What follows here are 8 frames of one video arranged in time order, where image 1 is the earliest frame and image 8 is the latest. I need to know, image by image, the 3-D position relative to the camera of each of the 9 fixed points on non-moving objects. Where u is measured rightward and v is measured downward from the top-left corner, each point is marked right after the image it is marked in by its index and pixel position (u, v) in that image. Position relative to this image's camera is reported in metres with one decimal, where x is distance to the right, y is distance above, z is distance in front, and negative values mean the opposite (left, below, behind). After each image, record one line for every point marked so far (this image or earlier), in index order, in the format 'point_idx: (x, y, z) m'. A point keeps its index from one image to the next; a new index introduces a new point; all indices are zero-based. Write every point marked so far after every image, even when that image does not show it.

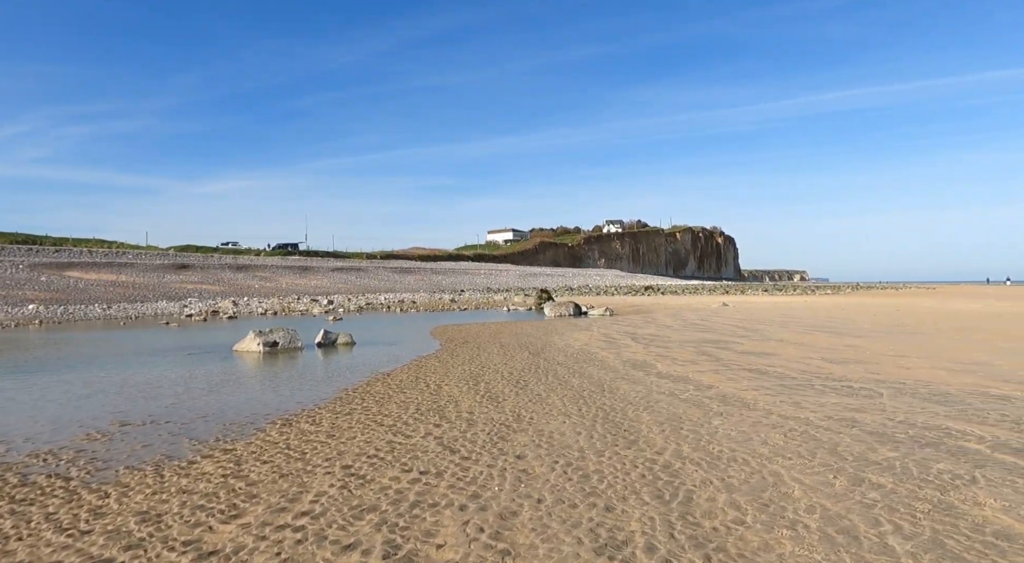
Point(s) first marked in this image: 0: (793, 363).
0: (+4.8, -1.4, +11.6) m
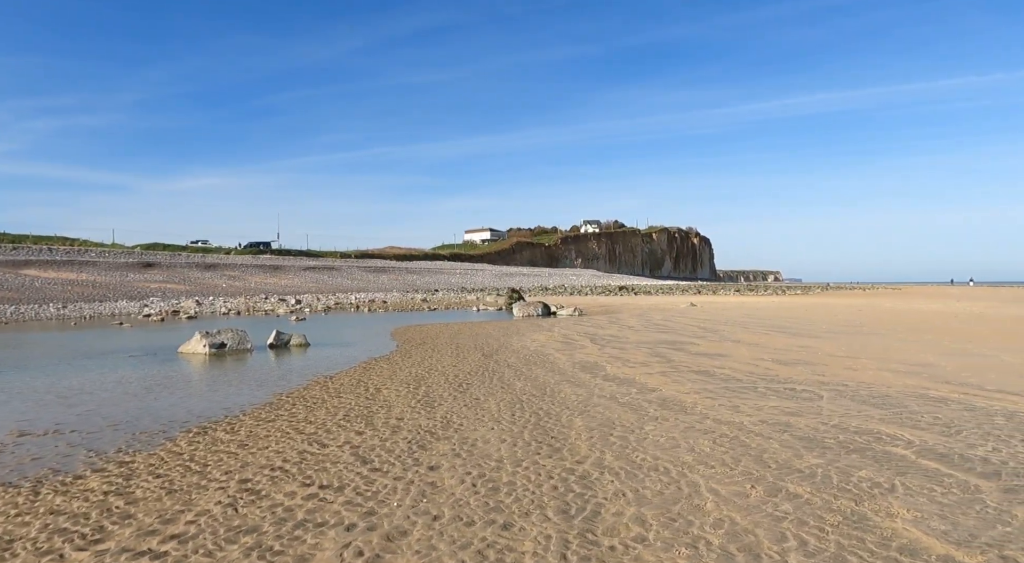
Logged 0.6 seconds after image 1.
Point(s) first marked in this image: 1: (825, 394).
0: (+3.9, -1.4, +11.5) m
1: (+3.9, -1.4, +8.4) m
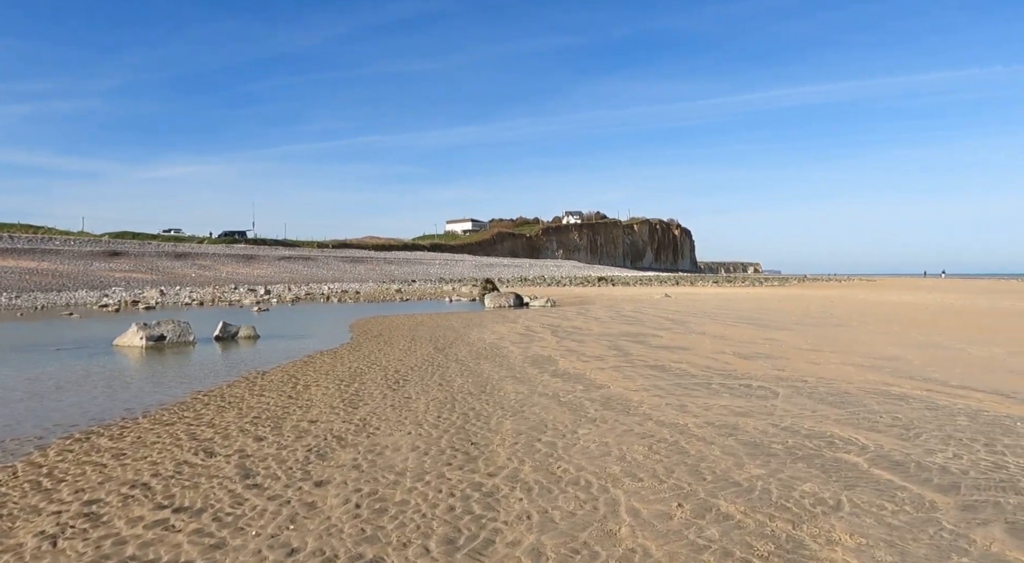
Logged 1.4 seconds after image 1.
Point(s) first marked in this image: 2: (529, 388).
0: (+3.1, -1.3, +11.0) m
1: (+3.2, -1.3, +7.9) m
2: (+0.2, -1.3, +8.2) m
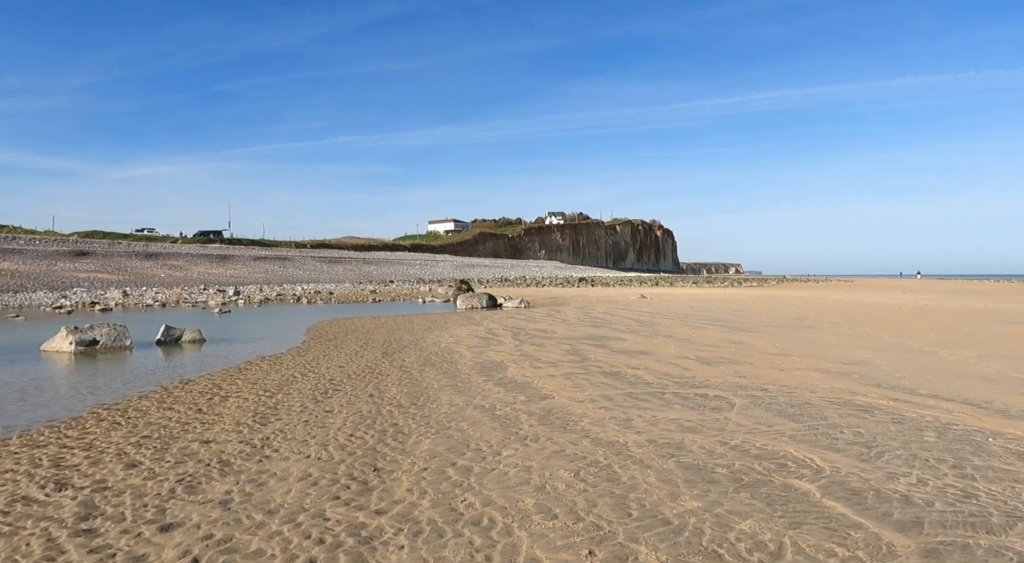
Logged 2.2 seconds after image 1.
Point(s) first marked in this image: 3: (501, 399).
0: (+2.3, -1.3, +10.4) m
1: (+2.5, -1.3, +7.3) m
2: (-0.5, -1.3, +7.5) m
3: (-0.1, -1.3, +7.5) m
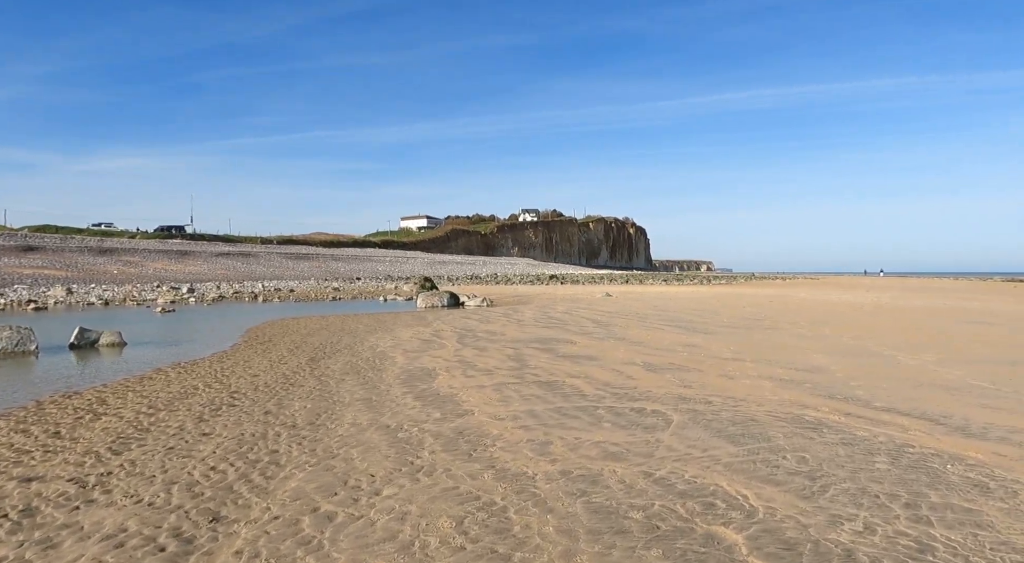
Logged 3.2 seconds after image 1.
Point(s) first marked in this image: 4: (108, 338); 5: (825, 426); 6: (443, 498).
0: (+1.3, -1.3, +9.7) m
1: (+1.6, -1.4, +6.6) m
2: (-1.4, -1.3, +6.6) m
3: (-1.0, -1.3, +6.7) m
4: (-8.8, -1.2, +14.7) m
5: (+3.0, -1.4, +6.3) m
6: (-0.4, -1.4, +4.3) m
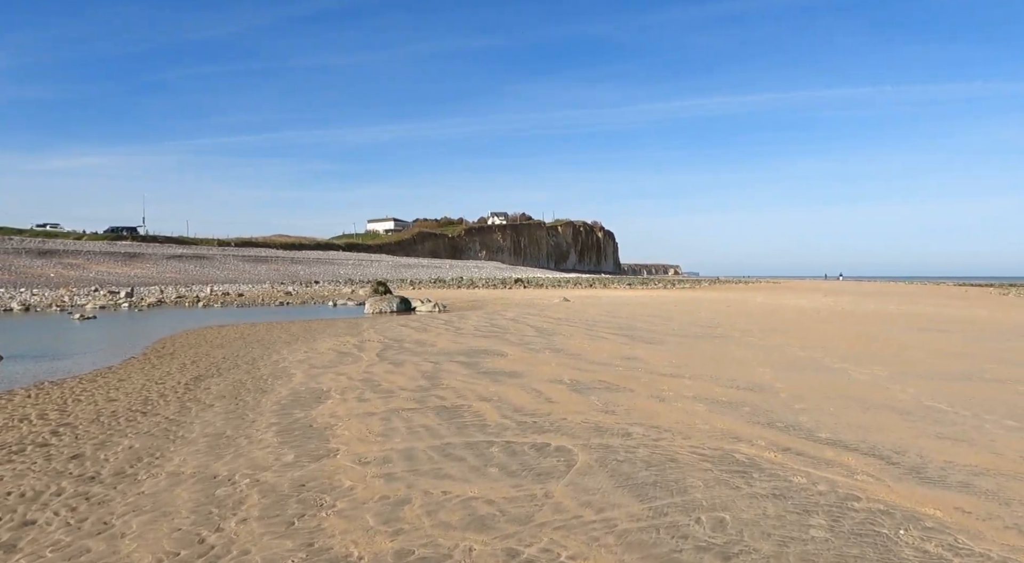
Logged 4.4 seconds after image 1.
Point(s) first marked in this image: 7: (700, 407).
0: (+0.1, -1.4, +8.5) m
1: (+0.5, -1.5, +5.4) m
2: (-2.4, -1.4, +5.3) m
3: (-2.1, -1.4, +5.4) m
4: (-10.3, -1.4, +13.0) m
5: (+1.9, -1.5, +5.3) m
6: (-1.4, -1.4, +3.0) m
7: (+2.2, -1.5, +7.9) m
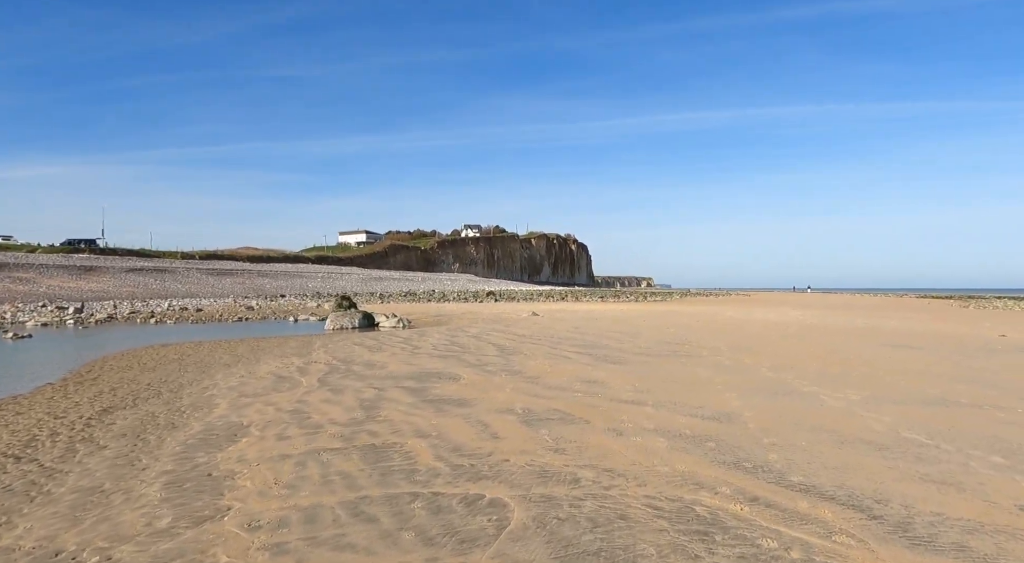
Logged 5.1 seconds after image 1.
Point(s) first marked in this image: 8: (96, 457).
0: (-0.6, -1.7, +7.6) m
1: (0.0, -1.6, +4.6) m
2: (-3.0, -1.6, +4.4) m
3: (-2.6, -1.6, +4.5) m
4: (-11.1, -1.7, +11.7) m
5: (+1.4, -1.6, +4.5) m
6: (-1.8, -1.6, +2.1) m
7: (+1.6, -1.7, +7.1) m
8: (-3.9, -1.7, +6.4) m
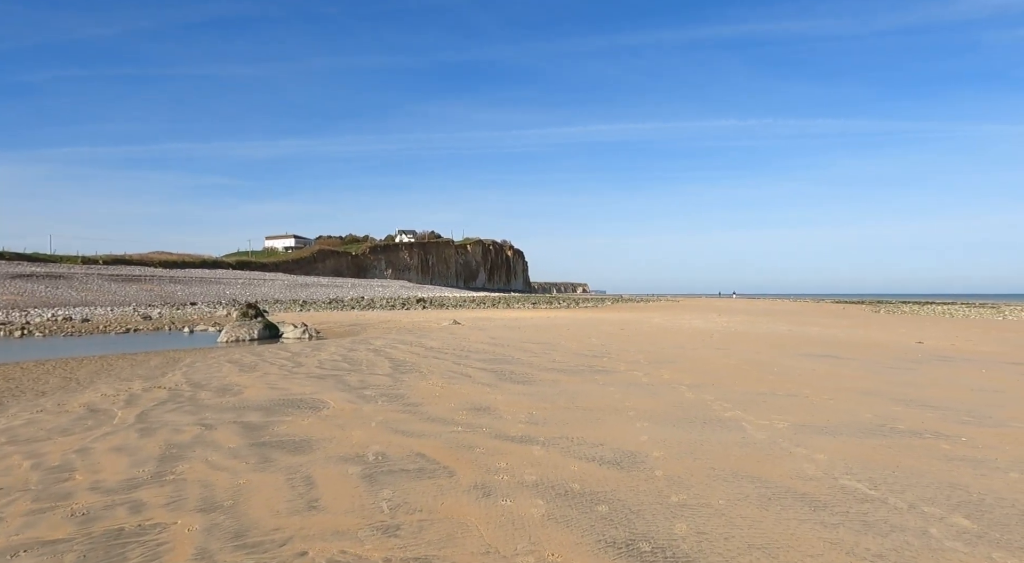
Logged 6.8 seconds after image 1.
0: (-2.0, -1.8, +5.6) m
1: (-1.1, -1.7, +2.6) m
2: (-4.1, -1.7, +2.1) m
3: (-3.7, -1.7, +2.2) m
4: (-12.9, -1.8, +8.6) m
5: (+0.3, -1.7, +2.7) m
6: (-2.7, -1.6, -0.1) m
7: (+0.2, -1.8, +5.3) m
8: (-5.2, -1.7, +4.0) m
